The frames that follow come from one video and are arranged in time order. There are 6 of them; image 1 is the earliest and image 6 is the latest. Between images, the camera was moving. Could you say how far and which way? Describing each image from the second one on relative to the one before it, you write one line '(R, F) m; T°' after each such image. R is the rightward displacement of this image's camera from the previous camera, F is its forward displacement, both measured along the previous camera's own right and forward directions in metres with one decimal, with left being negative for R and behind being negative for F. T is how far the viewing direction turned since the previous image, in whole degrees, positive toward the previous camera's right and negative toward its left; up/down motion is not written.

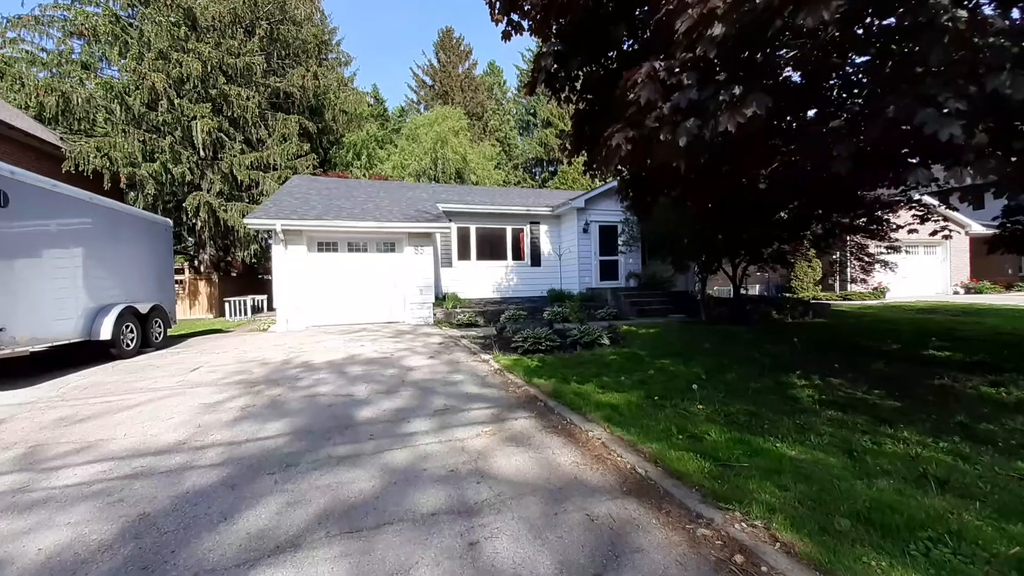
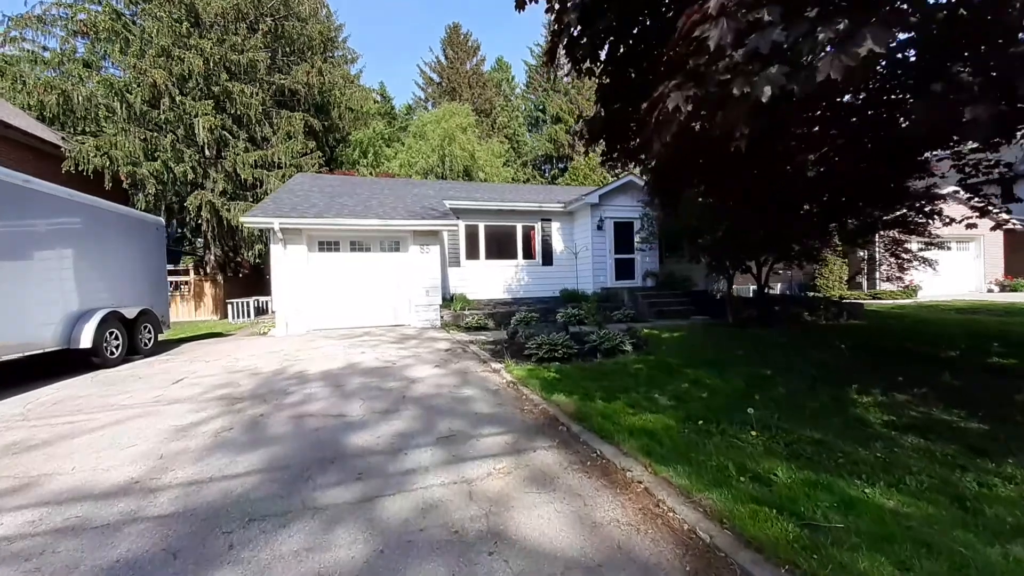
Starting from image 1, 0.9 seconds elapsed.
(-0.1, +0.7) m; -1°
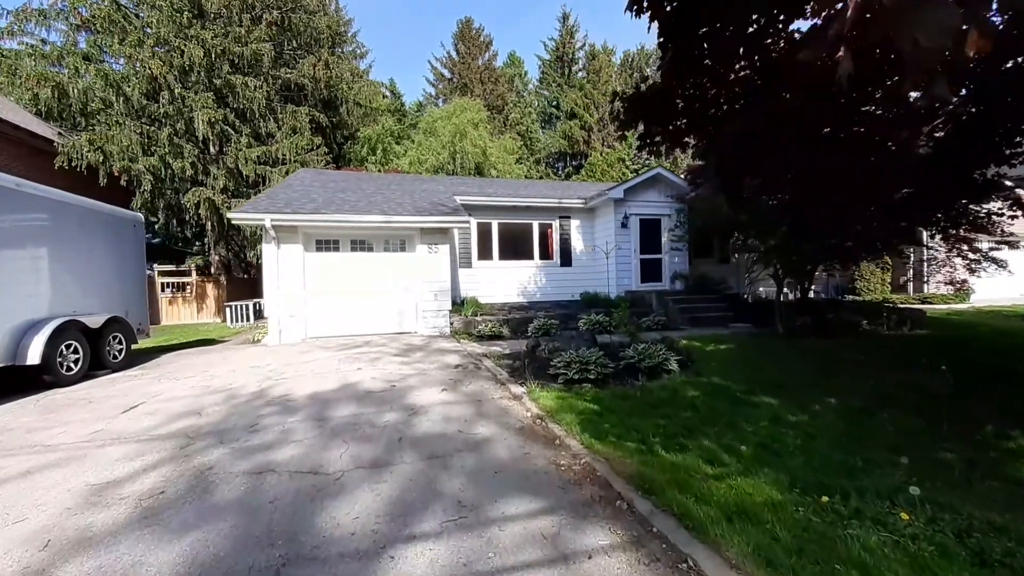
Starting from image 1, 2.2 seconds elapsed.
(-0.2, +1.1) m; -1°
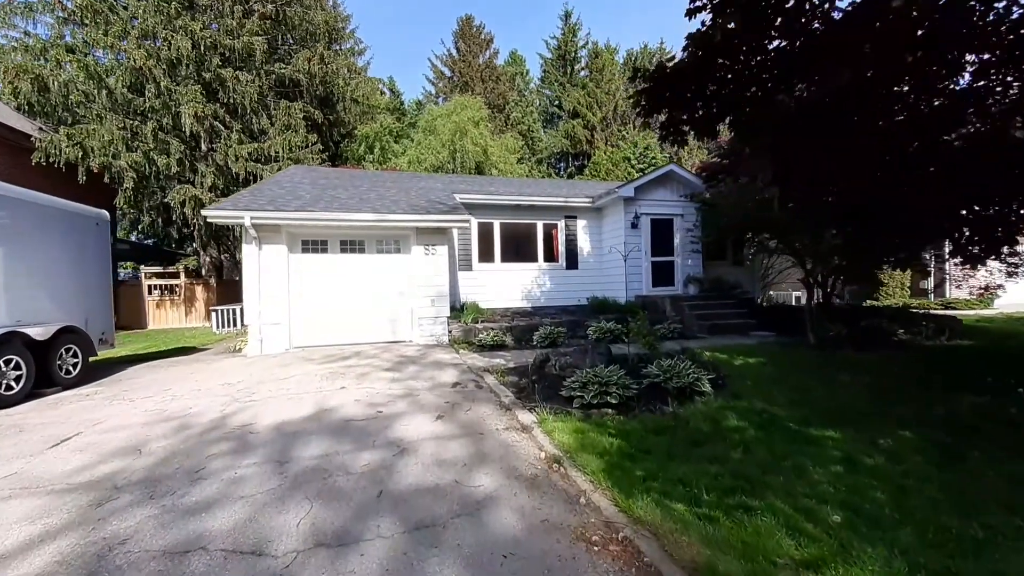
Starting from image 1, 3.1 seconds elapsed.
(-0.1, +0.8) m; 0°
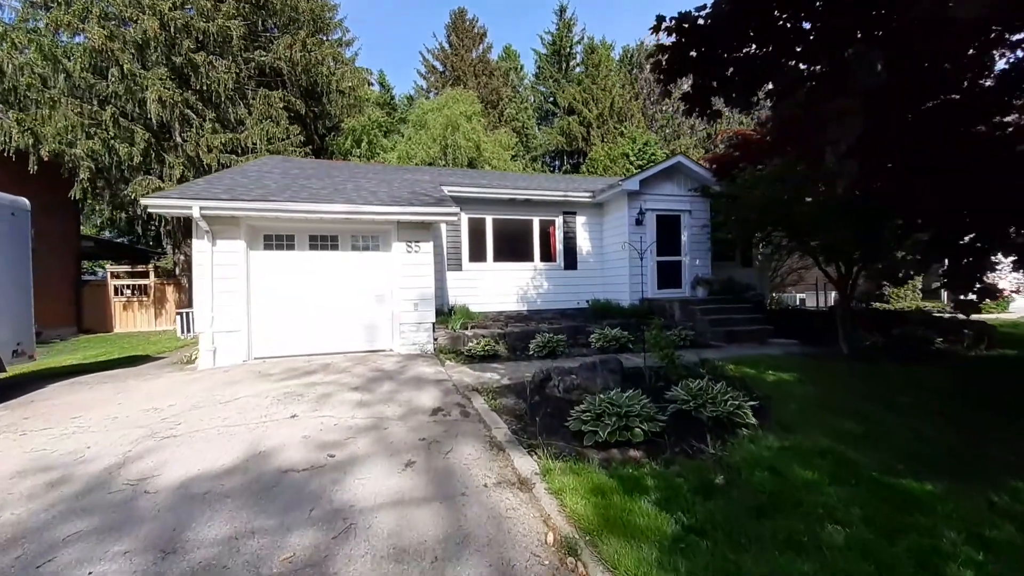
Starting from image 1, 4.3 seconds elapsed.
(0.0, +1.0) m; +1°
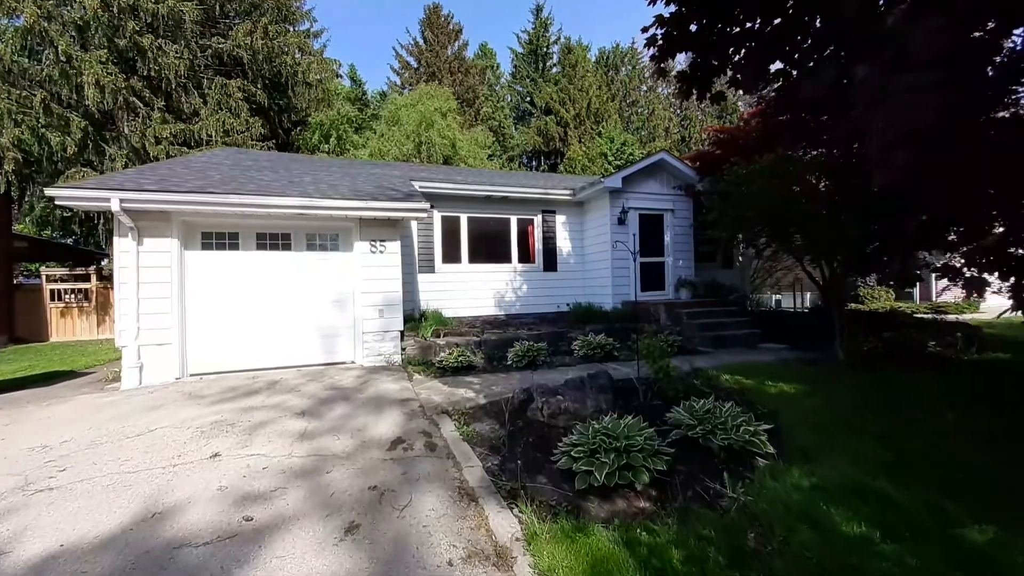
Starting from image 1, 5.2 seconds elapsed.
(0.0, +0.7) m; +3°
